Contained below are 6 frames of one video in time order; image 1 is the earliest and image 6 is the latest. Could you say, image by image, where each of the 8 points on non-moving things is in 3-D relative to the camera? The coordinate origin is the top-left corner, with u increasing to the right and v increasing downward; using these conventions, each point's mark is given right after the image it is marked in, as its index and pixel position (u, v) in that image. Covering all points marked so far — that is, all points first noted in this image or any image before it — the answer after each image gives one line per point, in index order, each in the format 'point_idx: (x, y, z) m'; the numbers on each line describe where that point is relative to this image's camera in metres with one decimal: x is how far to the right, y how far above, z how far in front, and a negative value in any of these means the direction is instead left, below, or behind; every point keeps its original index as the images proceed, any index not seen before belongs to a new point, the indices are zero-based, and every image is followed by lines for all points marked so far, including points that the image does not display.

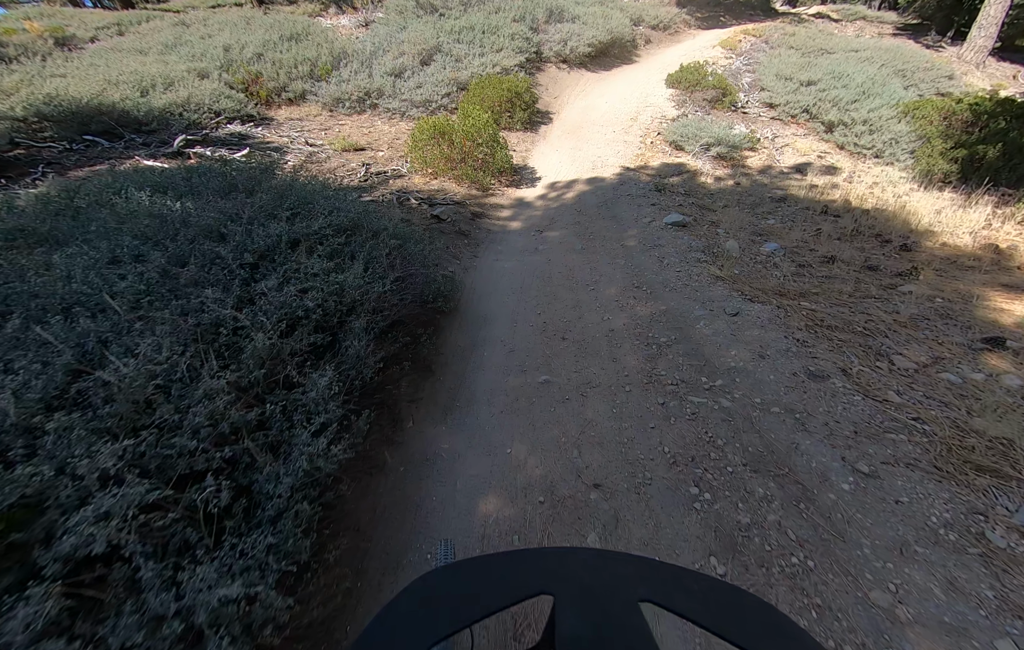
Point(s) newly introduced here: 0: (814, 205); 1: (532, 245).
0: (+6.8, +2.8, +9.1) m
1: (+0.4, +1.5, +7.1) m
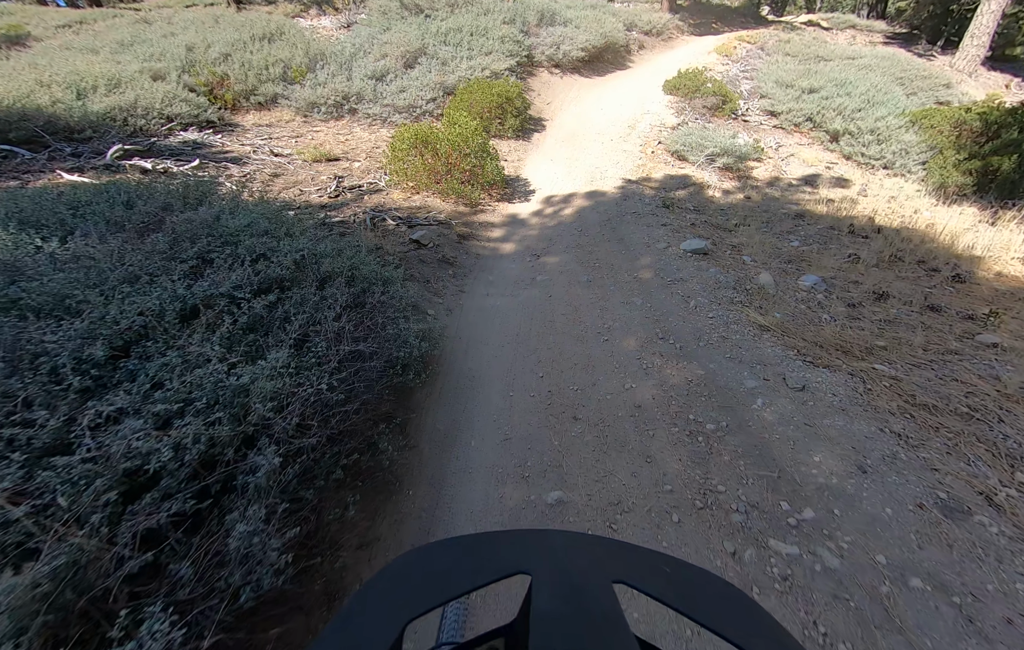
0: (+6.6, +2.1, +8.2) m
1: (+0.2, +0.8, +6.1) m
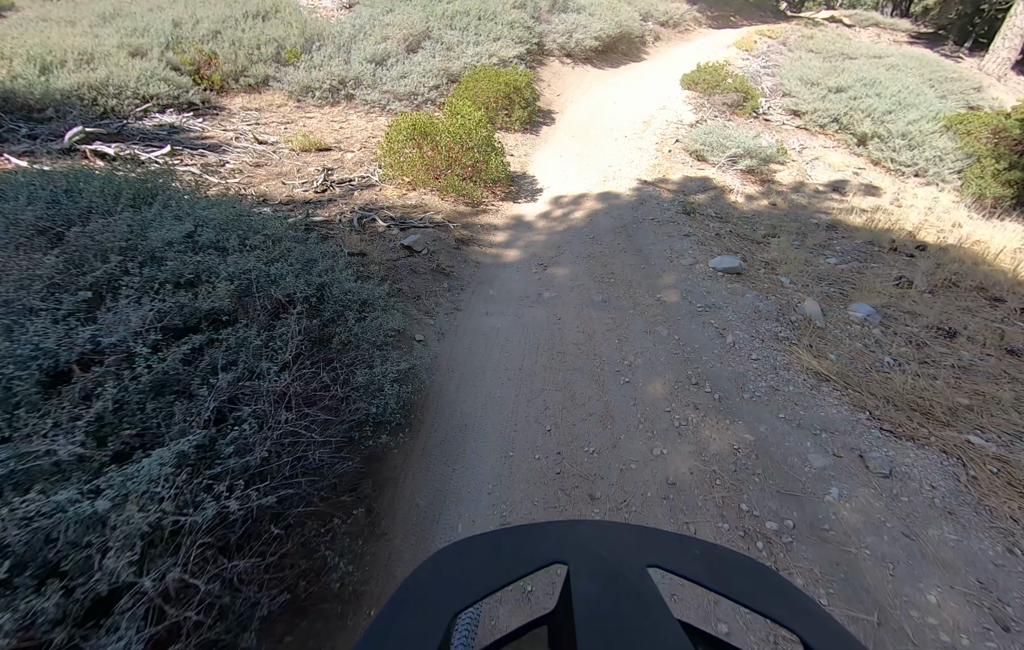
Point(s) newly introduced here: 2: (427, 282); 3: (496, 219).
0: (+6.7, +1.6, +7.5) m
1: (+0.3, +0.5, +5.4) m
2: (-1.1, +0.5, +5.0) m
3: (-0.3, +1.9, +7.4) m
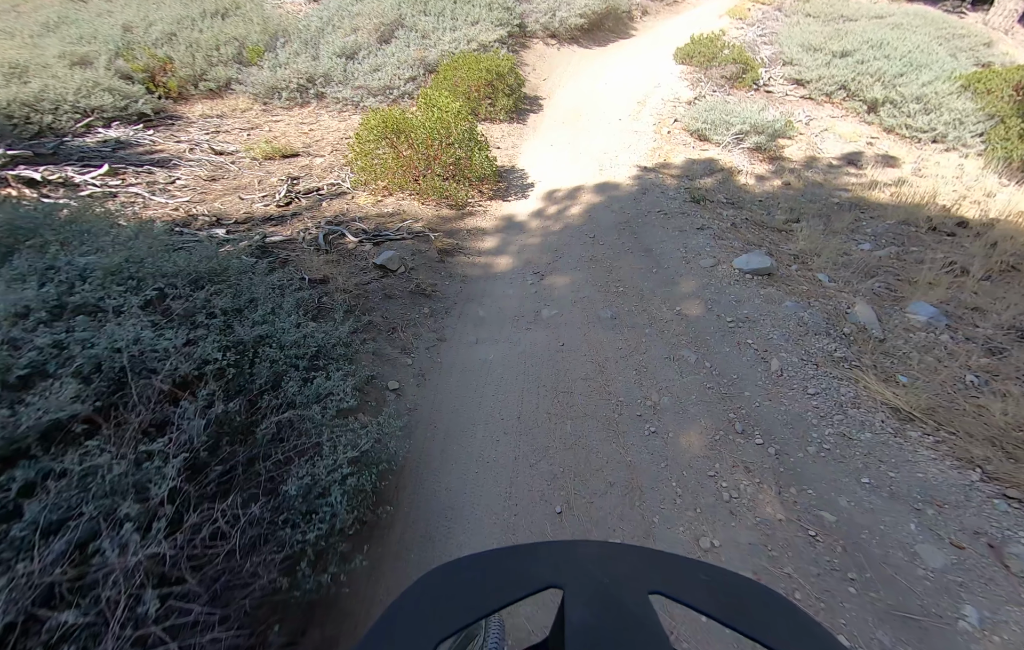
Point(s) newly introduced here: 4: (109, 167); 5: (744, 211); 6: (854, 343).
0: (+6.6, +1.8, +6.7) m
1: (+0.2, +0.3, +4.6) m
2: (-1.2, +0.2, +4.3) m
3: (-0.4, +1.7, +6.6) m
4: (-6.2, +2.4, +6.2) m
5: (+3.9, +1.9, +6.8) m
6: (+2.9, -0.1, +3.4) m
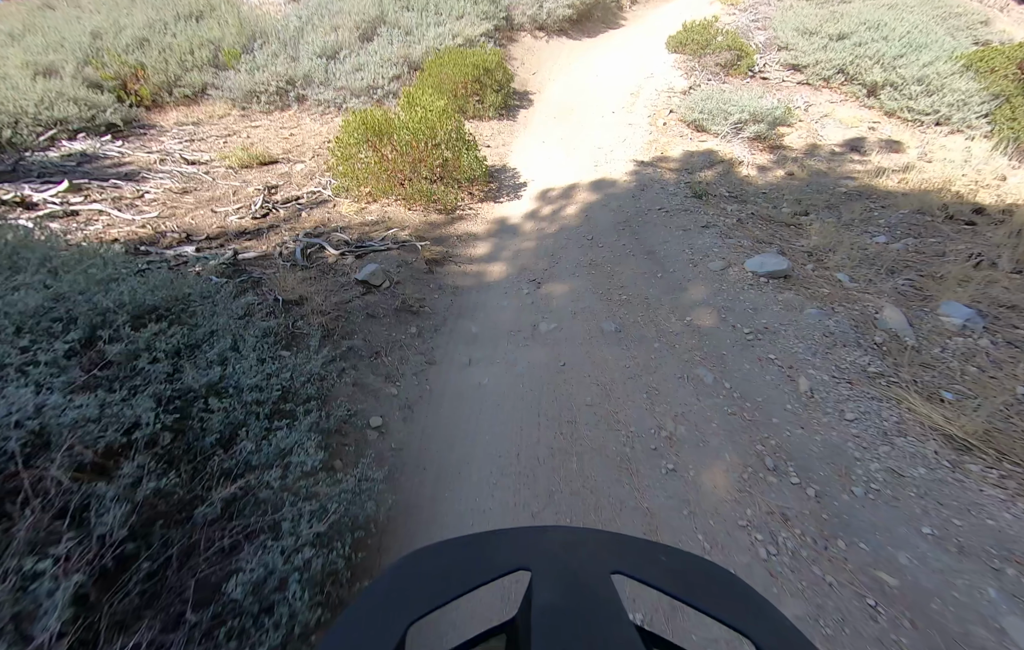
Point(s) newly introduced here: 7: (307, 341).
0: (+6.4, +1.9, +6.3) m
1: (+0.2, +0.1, +4.3) m
2: (-1.2, 0.0, +3.9) m
3: (-0.6, +1.5, +6.2) m
4: (-6.3, +2.1, +5.7) m
5: (+3.8, +1.9, +6.4) m
6: (+2.8, -0.2, +3.0) m
7: (-1.7, -0.1, +3.3) m
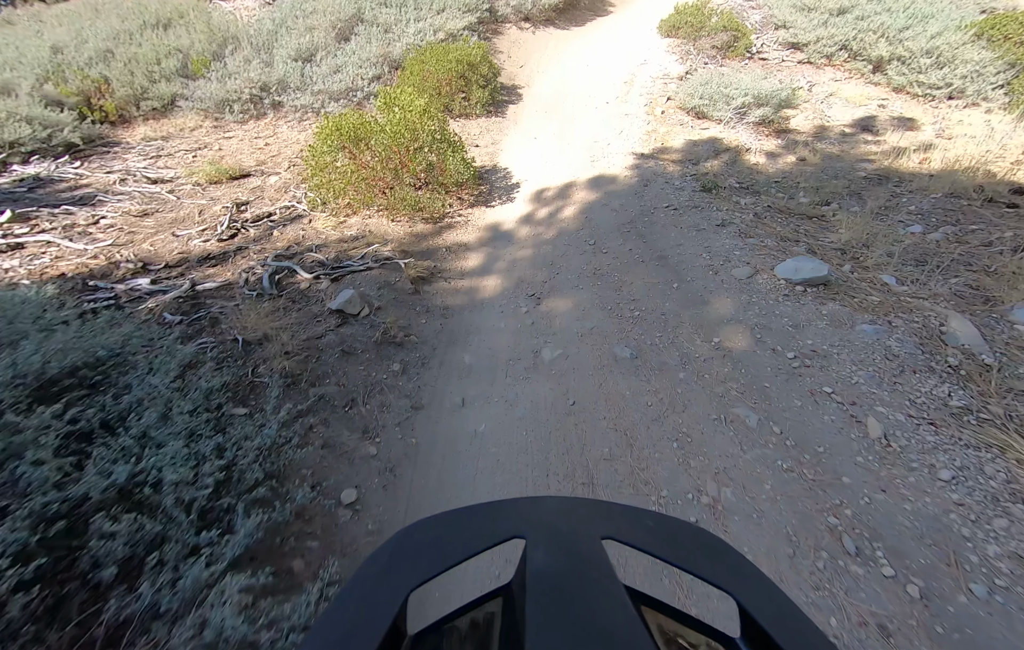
0: (+6.3, +2.0, +5.8) m
1: (+0.1, -0.2, +3.7) m
2: (-1.2, -0.3, +3.4) m
3: (-0.7, +1.2, +5.7) m
4: (-6.4, +1.5, +5.2) m
5: (+3.7, +1.9, +5.9) m
6: (+2.8, -0.3, +2.5) m
7: (-1.7, -0.5, +2.8) m
